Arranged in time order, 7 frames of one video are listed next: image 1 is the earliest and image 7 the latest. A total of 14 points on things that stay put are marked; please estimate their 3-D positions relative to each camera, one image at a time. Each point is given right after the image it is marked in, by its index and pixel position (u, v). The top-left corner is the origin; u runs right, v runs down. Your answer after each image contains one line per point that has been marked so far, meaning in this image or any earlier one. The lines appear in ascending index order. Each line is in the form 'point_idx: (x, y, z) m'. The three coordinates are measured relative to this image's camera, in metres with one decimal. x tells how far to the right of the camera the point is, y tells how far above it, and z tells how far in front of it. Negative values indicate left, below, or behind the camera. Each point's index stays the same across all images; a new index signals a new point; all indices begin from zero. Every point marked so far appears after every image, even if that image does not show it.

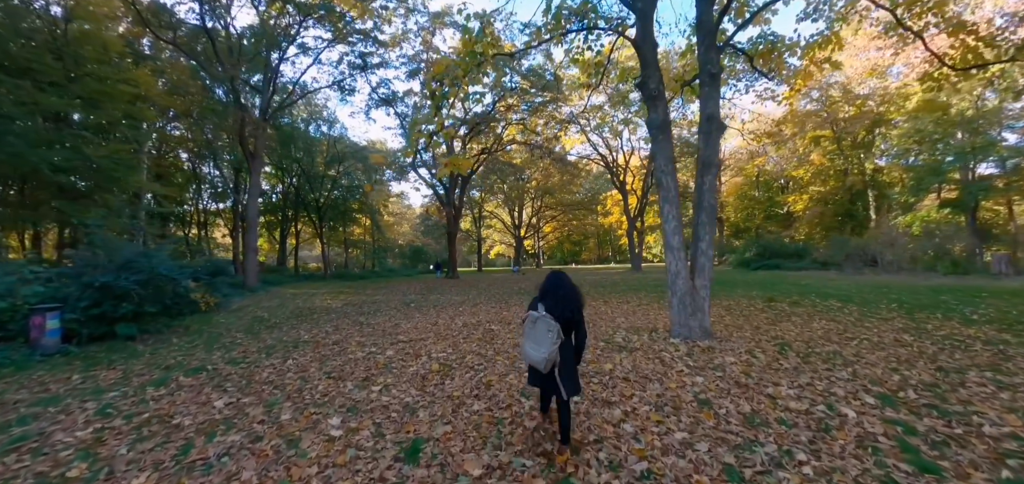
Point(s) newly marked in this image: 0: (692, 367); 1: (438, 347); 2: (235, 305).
0: (+2.0, -1.4, +4.6) m
1: (-1.1, -1.6, +6.2) m
2: (-8.8, -2.0, +13.4) m
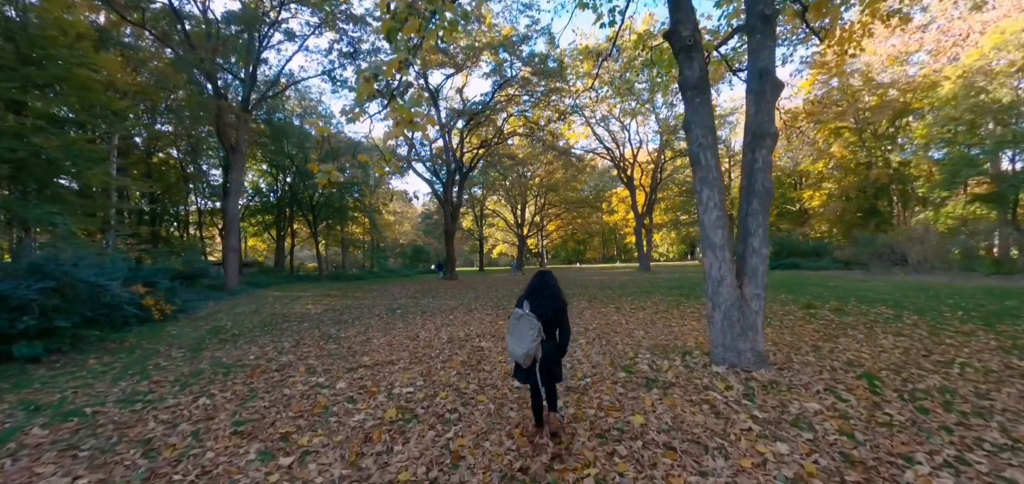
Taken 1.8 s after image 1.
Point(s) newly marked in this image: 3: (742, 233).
0: (+1.9, -1.3, +3.1) m
1: (-1.2, -1.5, +4.8) m
2: (-8.9, -2.0, +12.0) m
3: (+2.6, +0.1, +4.7) m
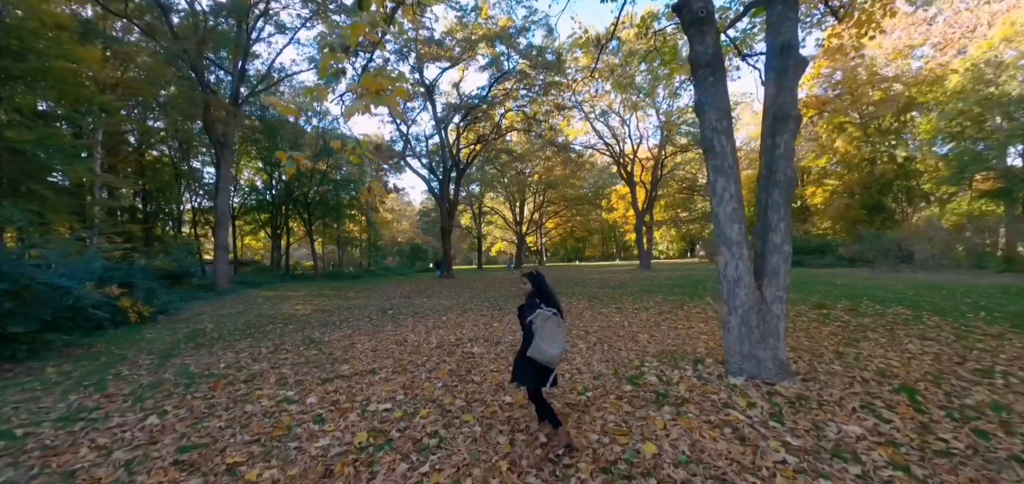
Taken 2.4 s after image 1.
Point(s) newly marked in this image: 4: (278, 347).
0: (+1.8, -1.3, +2.6) m
1: (-1.3, -1.5, +4.3) m
2: (-9.0, -2.0, +11.5) m
3: (+2.5, +0.1, +4.2) m
4: (-3.9, -1.7, +6.9) m
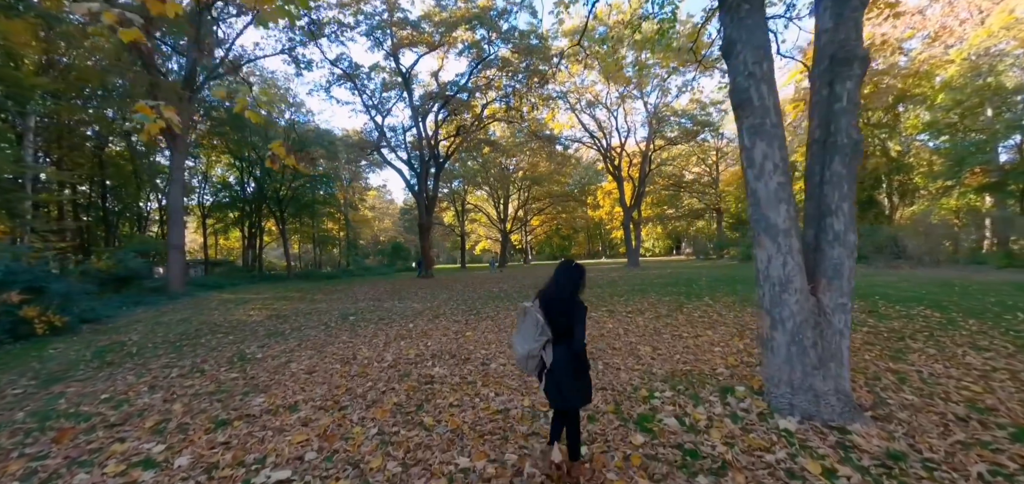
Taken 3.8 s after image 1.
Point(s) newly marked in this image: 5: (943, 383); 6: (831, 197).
0: (+1.6, -1.2, +1.5) m
1: (-1.6, -1.4, +3.0) m
2: (-9.5, -1.9, +10.0) m
3: (+2.3, +0.2, +3.1) m
4: (-4.2, -1.7, +5.5) m
5: (+3.9, -1.3, +3.8) m
6: (+2.3, +0.3, +3.0) m
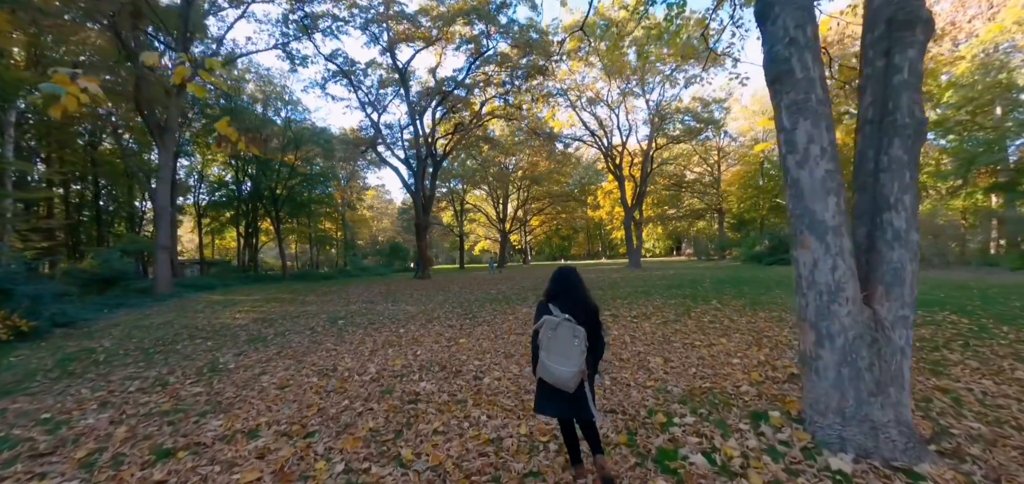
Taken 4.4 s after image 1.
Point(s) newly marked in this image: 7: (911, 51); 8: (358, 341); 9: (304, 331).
0: (+1.5, -1.2, +1.0) m
1: (-1.6, -1.4, +2.5) m
2: (-9.5, -1.9, +9.4) m
3: (+2.2, +0.2, +2.6) m
4: (-4.3, -1.7, +5.0) m
5: (+3.8, -1.3, +3.3) m
6: (+2.3, +0.3, +2.5) m
7: (+2.4, +1.1, +2.5) m
8: (-2.5, -1.6, +7.0) m
9: (-4.1, -1.8, +8.2) m
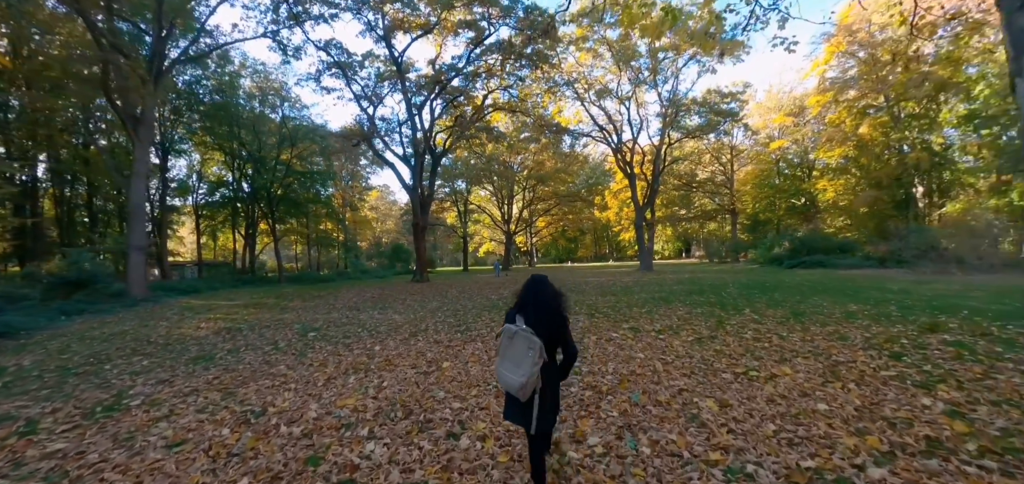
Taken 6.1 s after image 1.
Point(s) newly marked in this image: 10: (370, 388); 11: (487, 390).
0: (+1.4, -1.2, -0.4) m
1: (-1.7, -1.4, +1.2) m
2: (-9.5, -1.9, +8.2) m
3: (+2.1, +0.3, +1.2) m
4: (-4.3, -1.6, +3.7) m
5: (+3.8, -1.2, +1.9) m
6: (+2.2, +0.4, +1.1) m
7: (+2.3, +1.2, +1.1) m
8: (-2.6, -1.6, +5.7) m
9: (-4.1, -1.7, +7.0) m
10: (-1.4, -1.5, +4.2) m
11: (-0.2, -1.4, +4.0) m
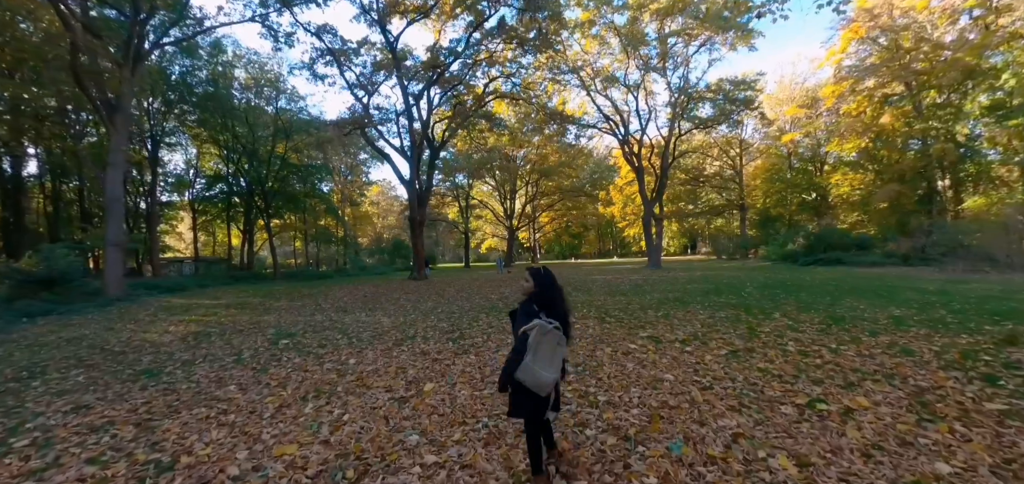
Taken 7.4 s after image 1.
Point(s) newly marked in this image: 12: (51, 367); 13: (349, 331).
0: (+1.4, -1.2, -1.4) m
1: (-1.7, -1.4, +0.2) m
2: (-9.5, -1.8, +7.3) m
3: (+2.1, +0.3, +0.3) m
4: (-4.3, -1.6, +2.8) m
5: (+3.7, -1.2, +0.9) m
6: (+2.1, +0.4, +0.1) m
7: (+2.3, +1.2, +0.1) m
8: (-2.6, -1.6, +4.7) m
9: (-4.1, -1.7, +6.0) m
10: (-1.4, -1.4, +3.3) m
11: (-0.3, -1.4, +3.0) m
12: (-6.5, -1.8, +6.0) m
13: (-3.0, -1.6, +7.8) m
